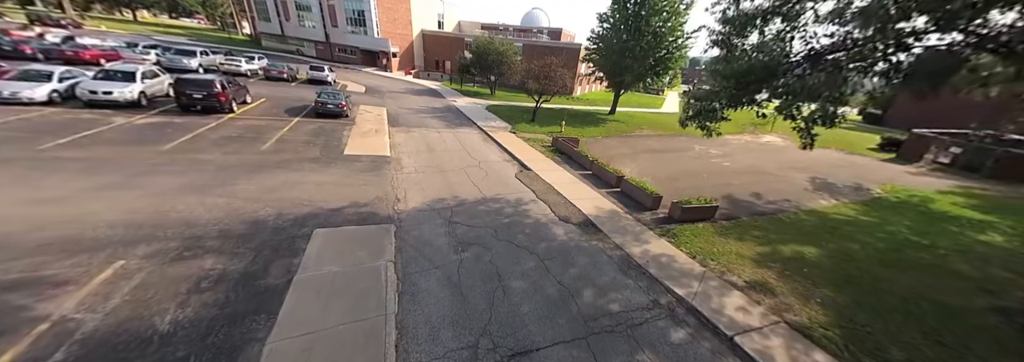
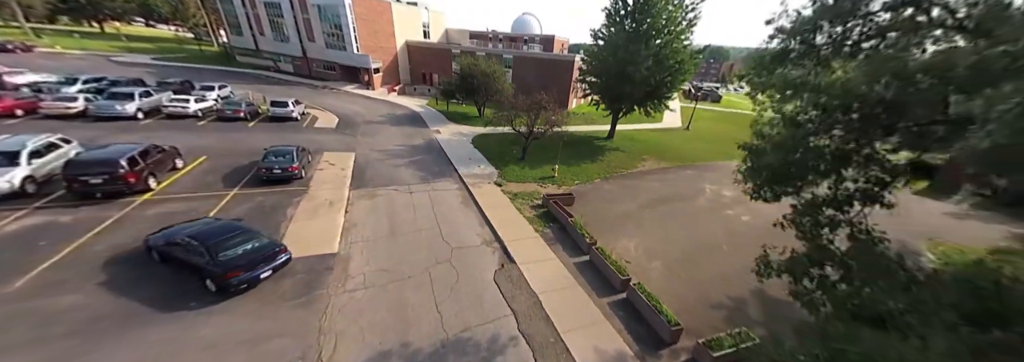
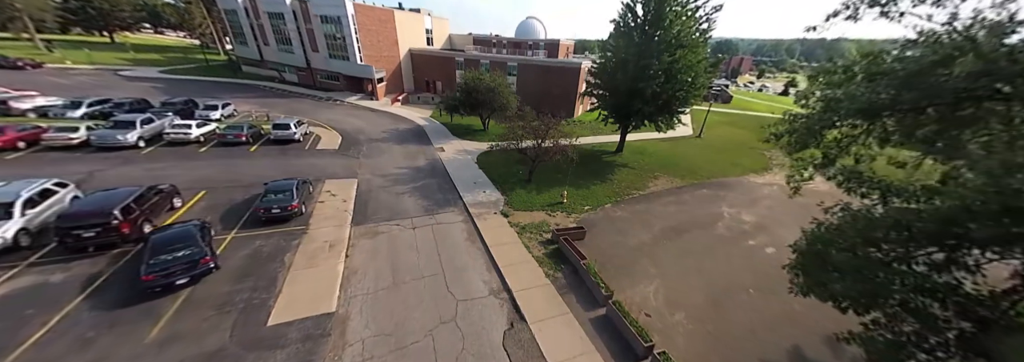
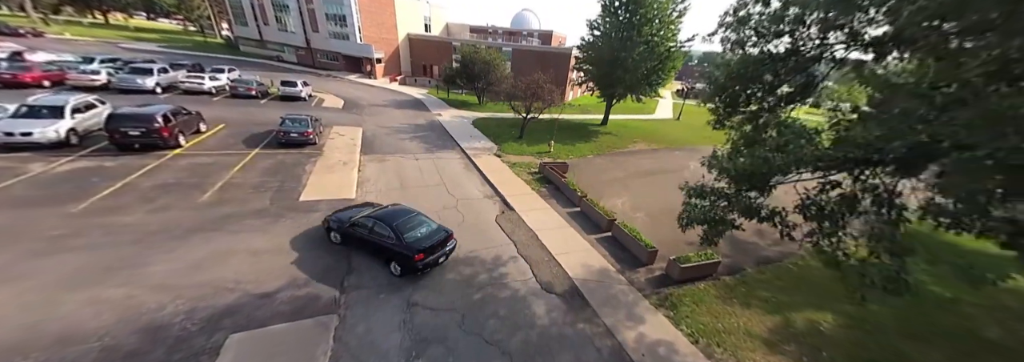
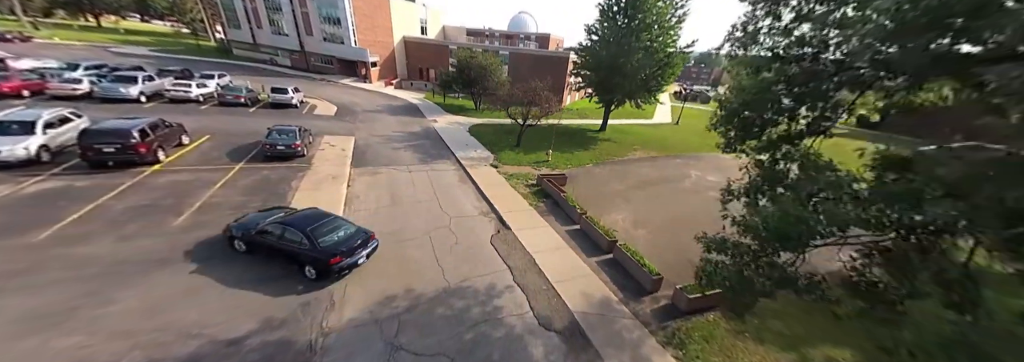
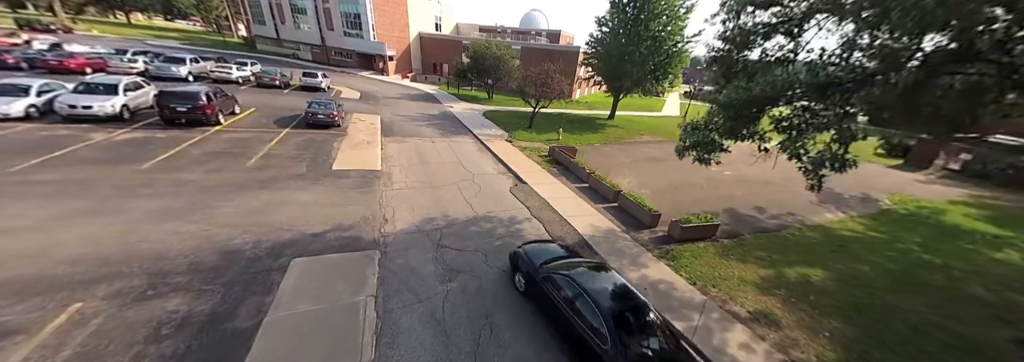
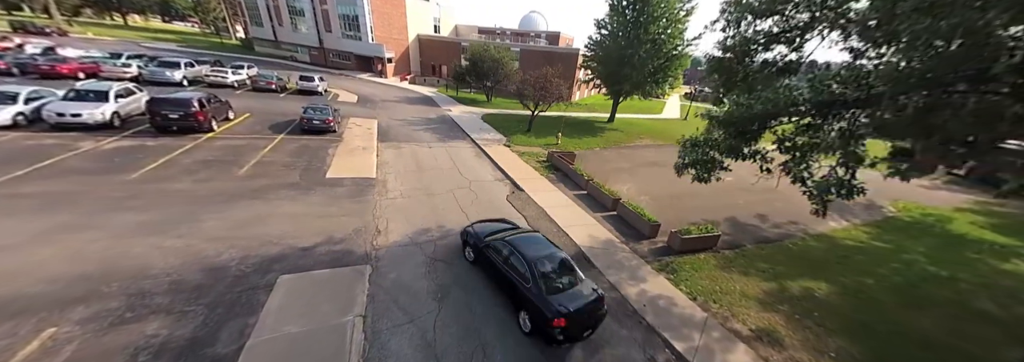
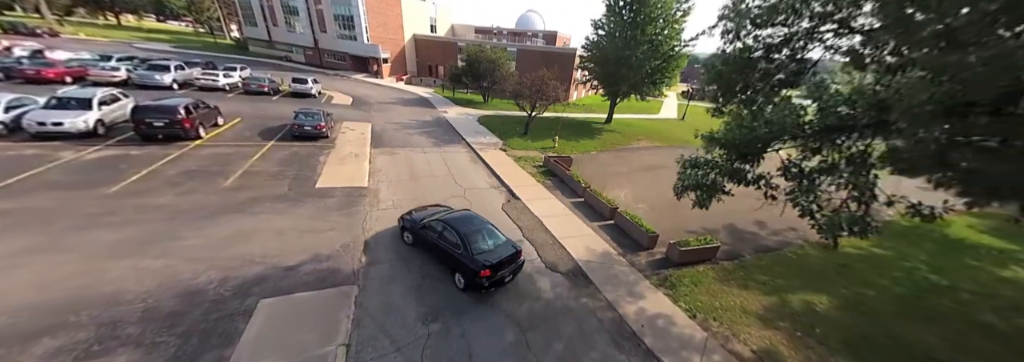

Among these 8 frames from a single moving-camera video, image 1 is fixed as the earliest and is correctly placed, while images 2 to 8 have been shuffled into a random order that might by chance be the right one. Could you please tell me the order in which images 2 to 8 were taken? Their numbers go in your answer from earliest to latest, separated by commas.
6, 7, 8, 4, 5, 2, 3
